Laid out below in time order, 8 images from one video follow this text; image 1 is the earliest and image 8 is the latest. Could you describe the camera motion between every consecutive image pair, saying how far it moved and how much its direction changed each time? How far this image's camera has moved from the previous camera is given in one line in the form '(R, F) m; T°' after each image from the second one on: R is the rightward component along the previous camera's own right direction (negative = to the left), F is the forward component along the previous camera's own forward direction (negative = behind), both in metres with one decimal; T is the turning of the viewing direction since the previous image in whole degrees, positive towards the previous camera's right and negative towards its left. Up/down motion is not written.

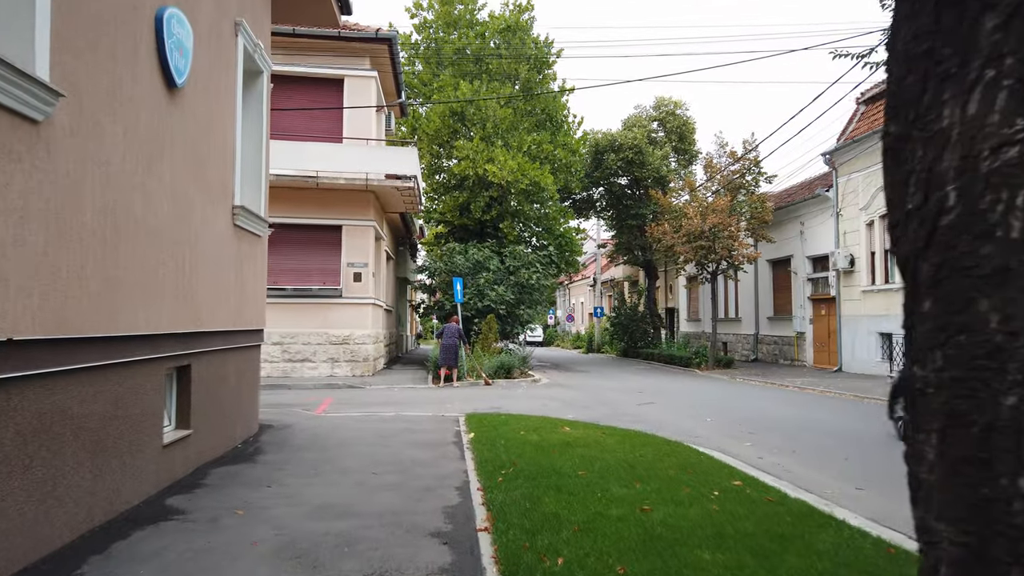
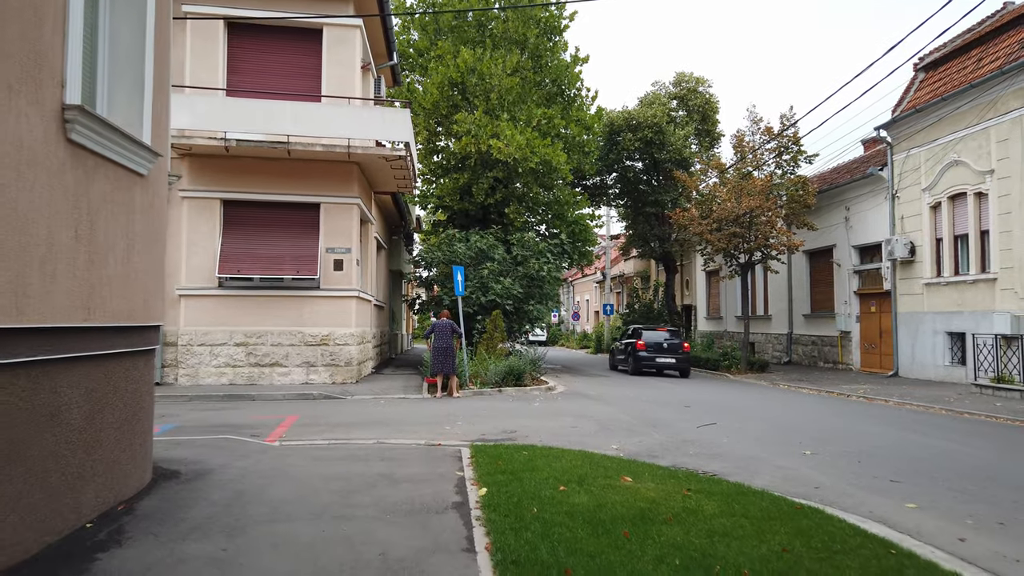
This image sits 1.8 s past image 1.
(-0.3, +3.0) m; 0°
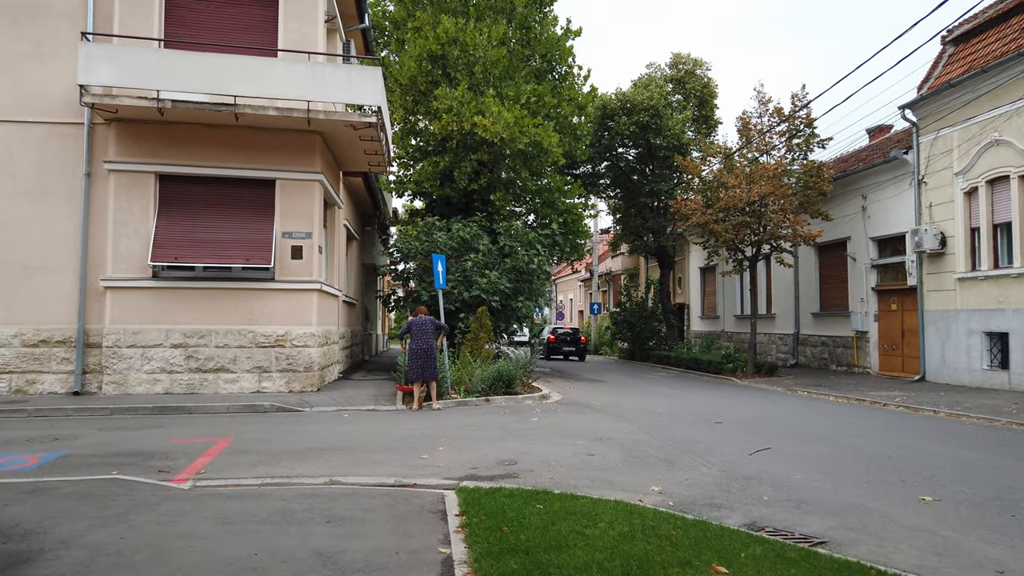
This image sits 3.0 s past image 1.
(-0.2, +2.2) m; +2°
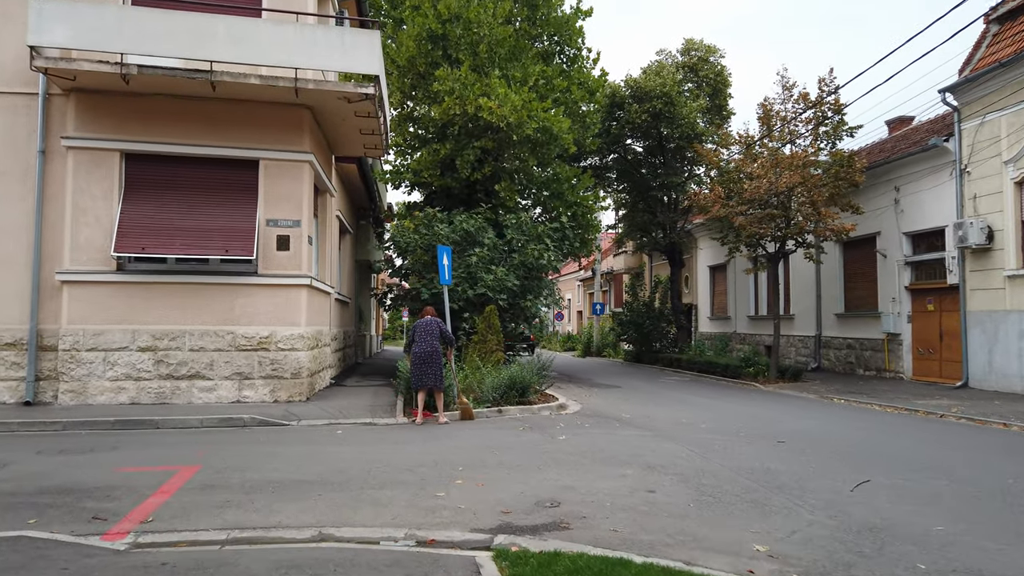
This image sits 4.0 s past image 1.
(-0.4, +1.5) m; +1°
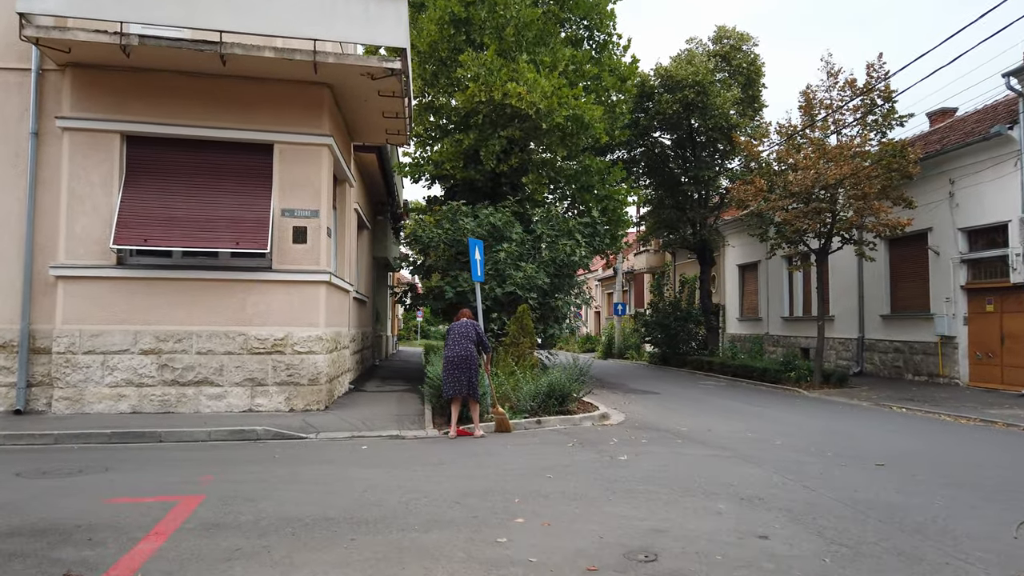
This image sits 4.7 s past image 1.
(-0.4, +1.1) m; -1°
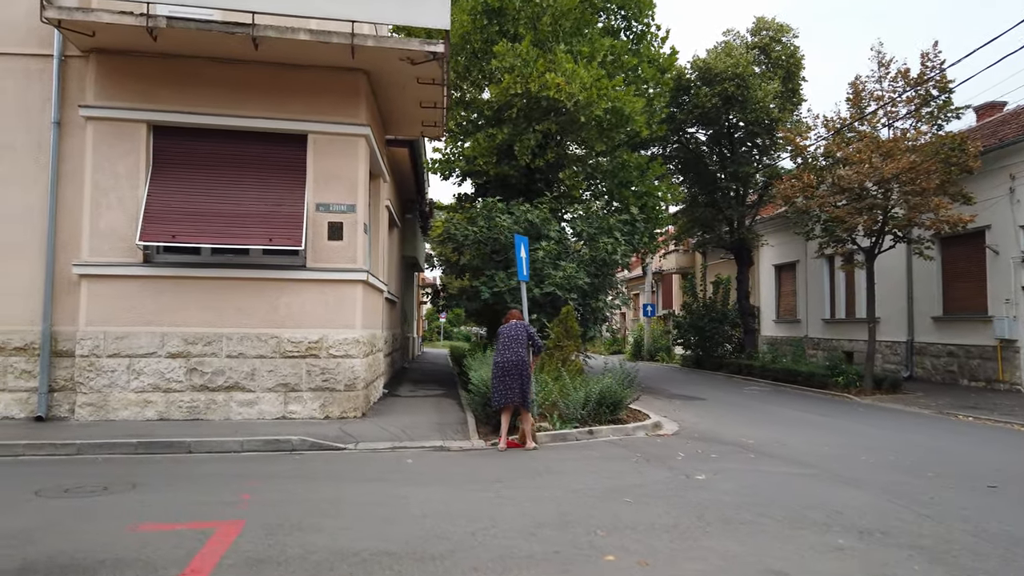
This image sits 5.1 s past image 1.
(-0.4, +0.7) m; -1°
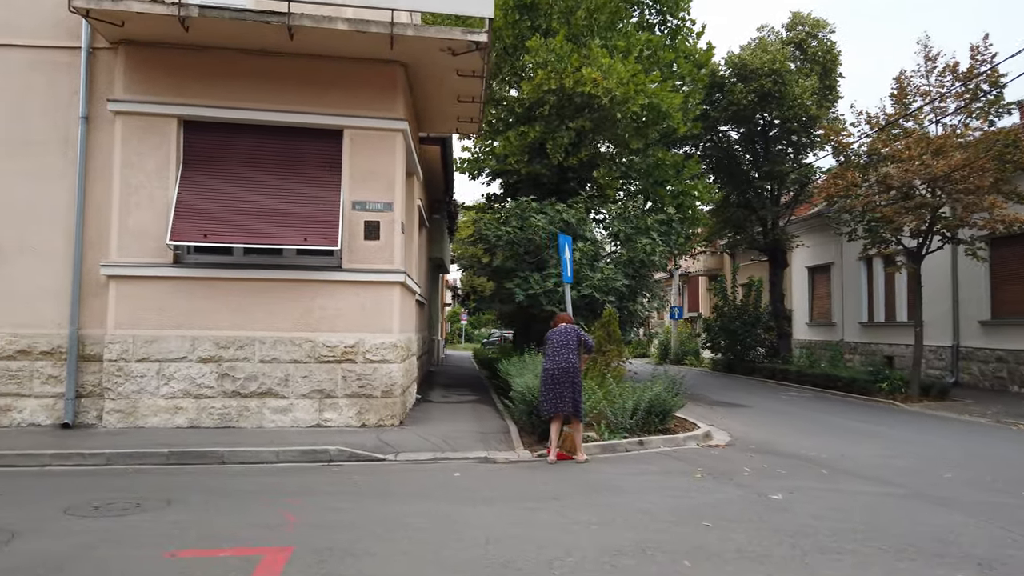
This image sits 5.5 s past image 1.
(-0.3, +0.5) m; -1°
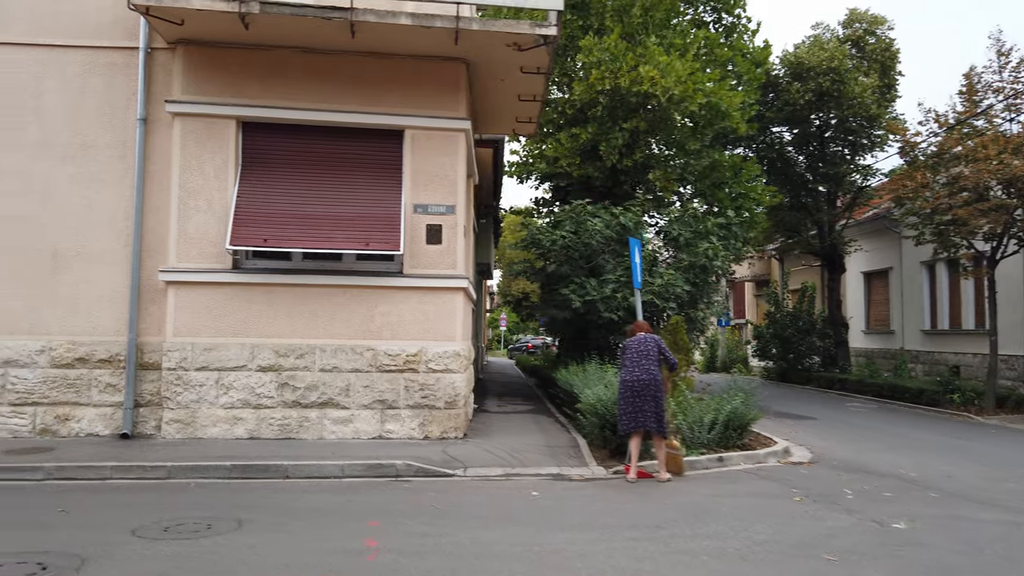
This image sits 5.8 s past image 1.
(-0.4, +0.4) m; -3°
